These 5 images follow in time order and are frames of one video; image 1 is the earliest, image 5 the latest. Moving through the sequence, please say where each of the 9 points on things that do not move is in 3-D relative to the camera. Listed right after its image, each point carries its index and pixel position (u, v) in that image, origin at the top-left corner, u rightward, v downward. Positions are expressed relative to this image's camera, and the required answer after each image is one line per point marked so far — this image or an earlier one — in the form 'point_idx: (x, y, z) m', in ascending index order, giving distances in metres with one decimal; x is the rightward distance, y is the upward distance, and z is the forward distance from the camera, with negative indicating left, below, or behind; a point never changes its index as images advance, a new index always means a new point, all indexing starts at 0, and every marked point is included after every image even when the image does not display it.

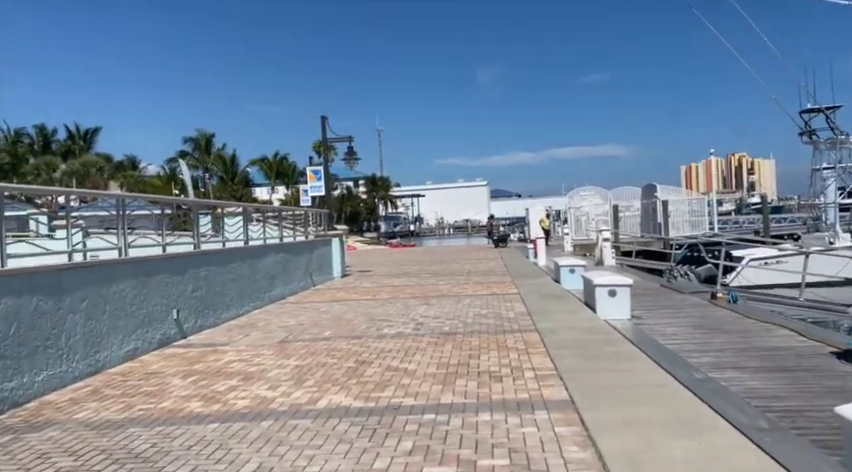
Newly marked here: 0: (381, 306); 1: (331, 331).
0: (-0.9, -1.4, +12.0) m
1: (-1.5, -1.5, +9.4) m
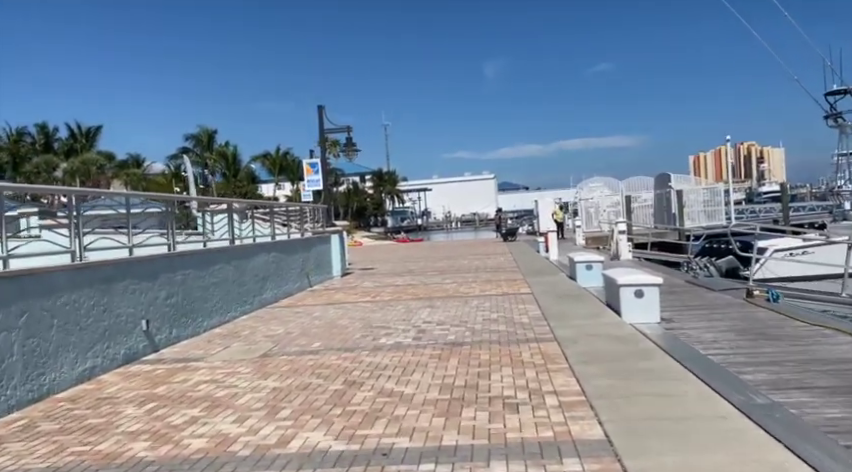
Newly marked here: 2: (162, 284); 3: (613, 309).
0: (-0.9, -1.4, +10.9) m
1: (-1.5, -1.5, +8.3) m
2: (-3.9, -0.7, +8.6) m
3: (+3.0, -1.2, +9.4) m
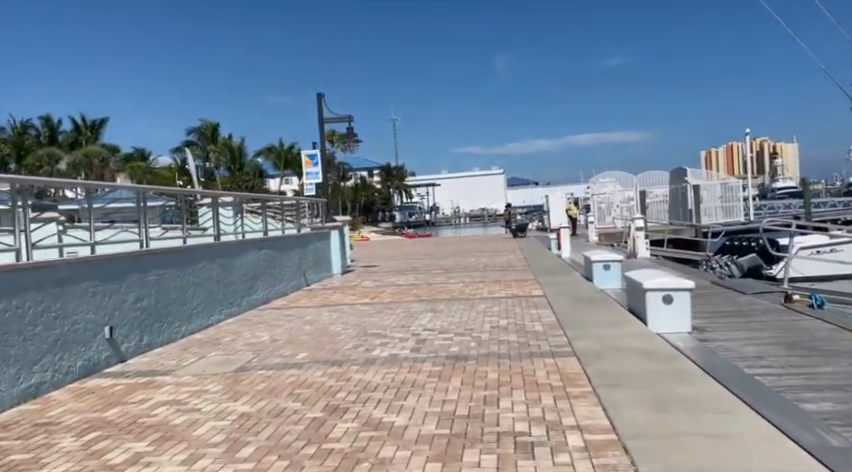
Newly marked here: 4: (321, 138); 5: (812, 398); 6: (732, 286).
0: (-0.8, -1.3, +10.0) m
1: (-1.5, -1.5, +7.4) m
2: (-3.9, -0.6, +7.6) m
3: (+3.0, -1.2, +8.4) m
4: (-3.0, +2.9, +16.9) m
5: (+3.3, -1.4, +5.1) m
6: (+6.1, -1.0, +11.6) m
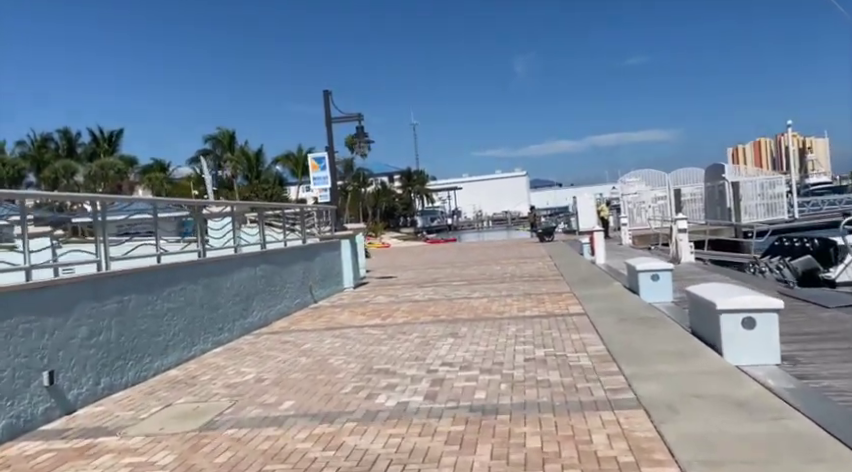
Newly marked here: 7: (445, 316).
0: (-0.5, -1.5, +8.5) m
1: (-1.3, -1.6, +5.9) m
2: (-3.7, -0.9, +6.2) m
3: (+3.2, -1.2, +6.7) m
4: (-2.6, +2.6, +15.5) m
5: (+3.4, -1.5, +3.4) m
6: (+6.4, -1.0, +9.8) m
7: (+0.3, -1.4, +10.0) m
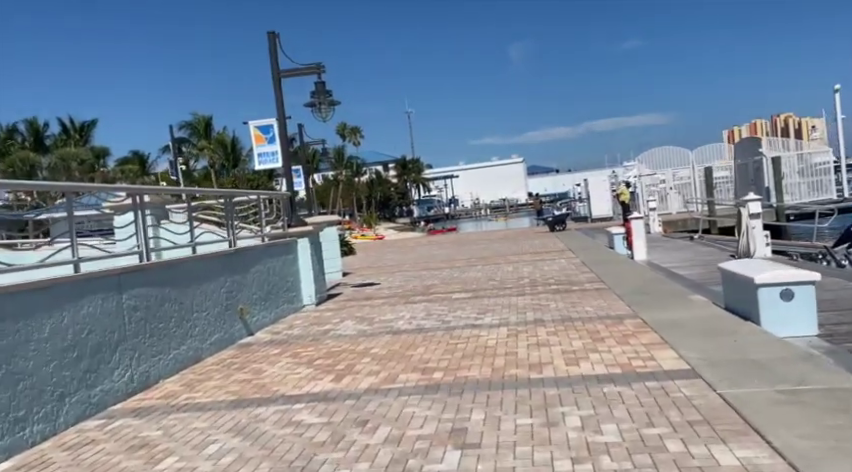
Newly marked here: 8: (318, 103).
0: (-0.7, -1.5, +4.3) m
1: (-1.5, -1.7, +1.7) m
2: (-3.9, -1.0, +2.0) m
3: (+3.1, -1.2, +2.5) m
4: (-2.9, +2.6, +11.2) m
5: (+3.3, -1.5, -0.8) m
6: (+6.2, -0.9, +5.7) m
7: (+0.1, -1.4, +5.8) m
8: (-2.1, +2.6, +11.8) m
